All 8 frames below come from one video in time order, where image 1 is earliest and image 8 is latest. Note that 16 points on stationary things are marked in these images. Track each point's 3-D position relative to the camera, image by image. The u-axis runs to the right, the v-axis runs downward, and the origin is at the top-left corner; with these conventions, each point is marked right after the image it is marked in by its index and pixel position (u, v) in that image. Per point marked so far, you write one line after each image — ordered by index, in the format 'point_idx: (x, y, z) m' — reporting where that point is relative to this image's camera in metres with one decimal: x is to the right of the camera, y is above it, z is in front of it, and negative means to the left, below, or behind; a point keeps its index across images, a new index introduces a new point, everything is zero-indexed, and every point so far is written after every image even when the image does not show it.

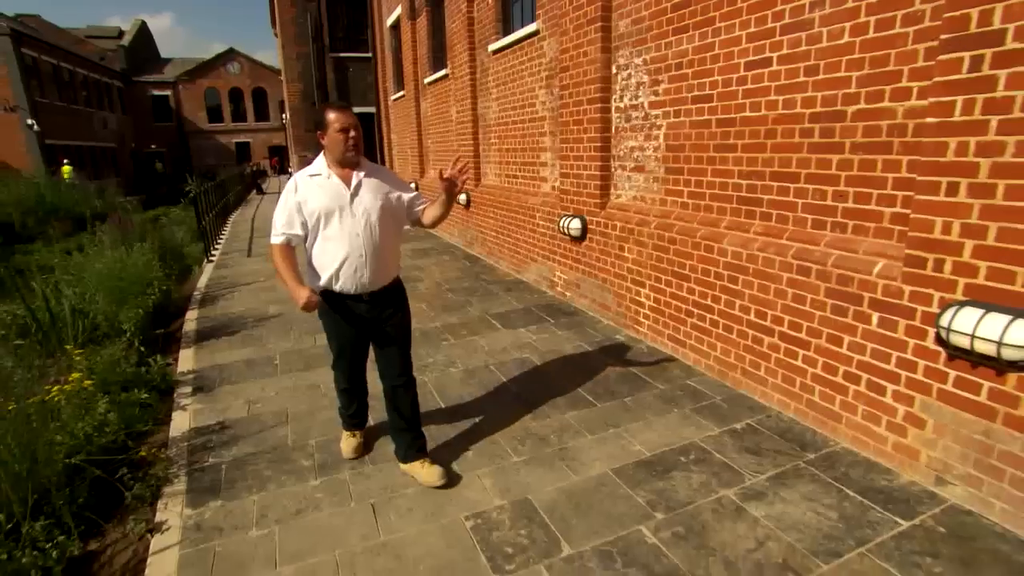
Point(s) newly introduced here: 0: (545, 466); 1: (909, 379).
0: (+0.2, -0.9, +3.0) m
1: (+1.8, -0.4, +2.6) m
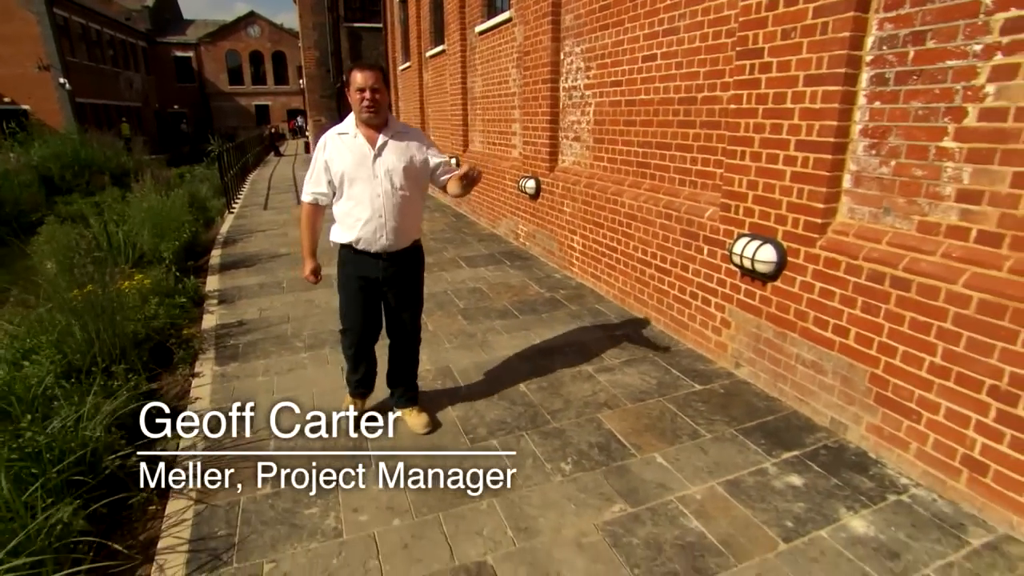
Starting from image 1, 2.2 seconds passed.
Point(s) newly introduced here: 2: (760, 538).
0: (-0.3, -0.4, +4.1) m
1: (+1.3, 0.0, +3.7) m
2: (+1.0, -1.0, +2.3) m
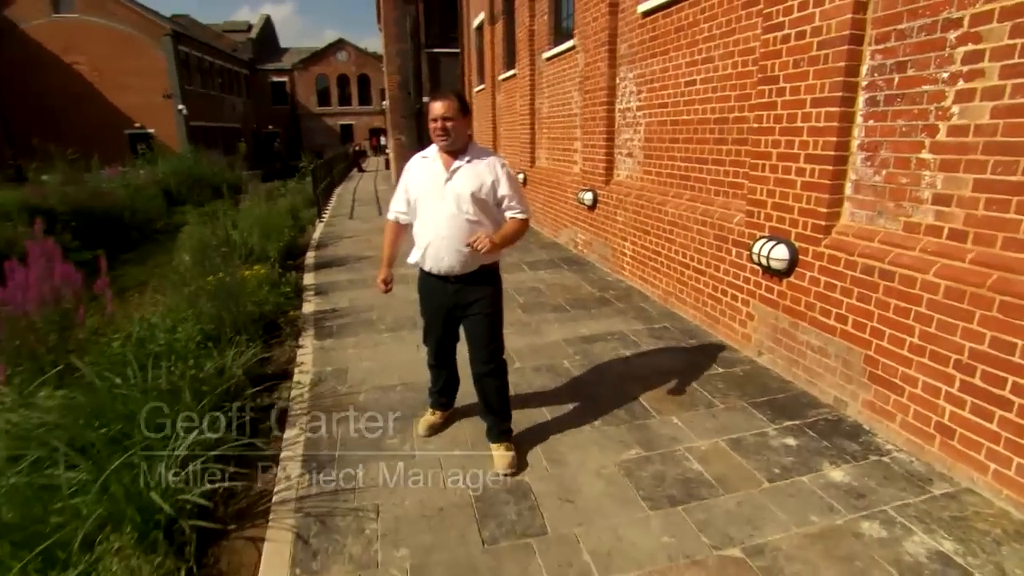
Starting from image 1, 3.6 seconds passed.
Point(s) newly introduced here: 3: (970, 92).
0: (+0.1, -0.4, +4.8) m
1: (+1.7, 0.0, +4.2) m
2: (+1.1, -0.9, +2.8) m
3: (+2.1, +0.9, +2.7) m
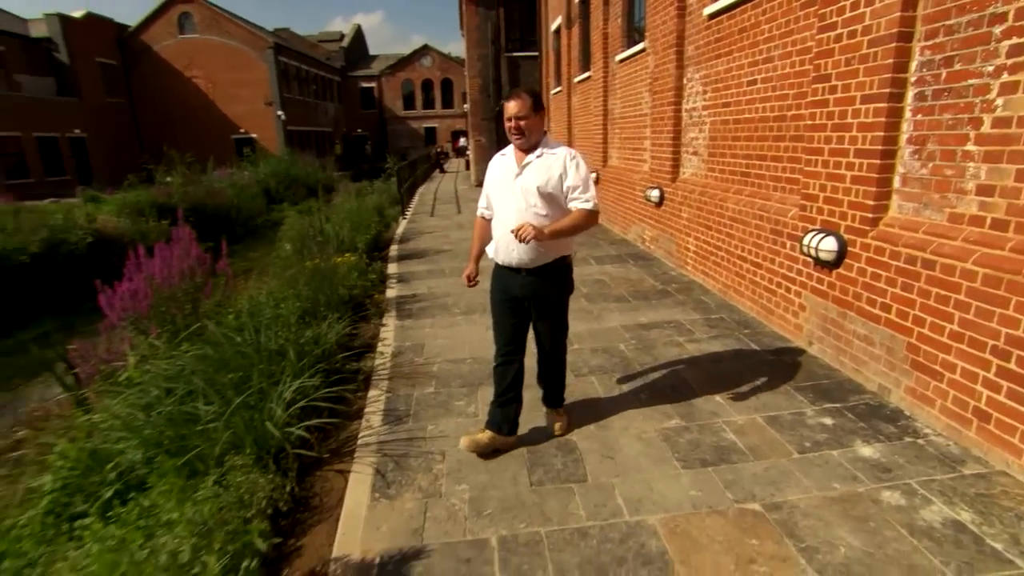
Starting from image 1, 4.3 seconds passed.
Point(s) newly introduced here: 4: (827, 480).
0: (+0.6, -0.3, +5.1) m
1: (+2.1, 0.0, +4.3) m
2: (+1.4, -0.8, +3.0) m
3: (+2.4, +1.0, +2.8) m
4: (+1.5, -0.9, +2.8) m
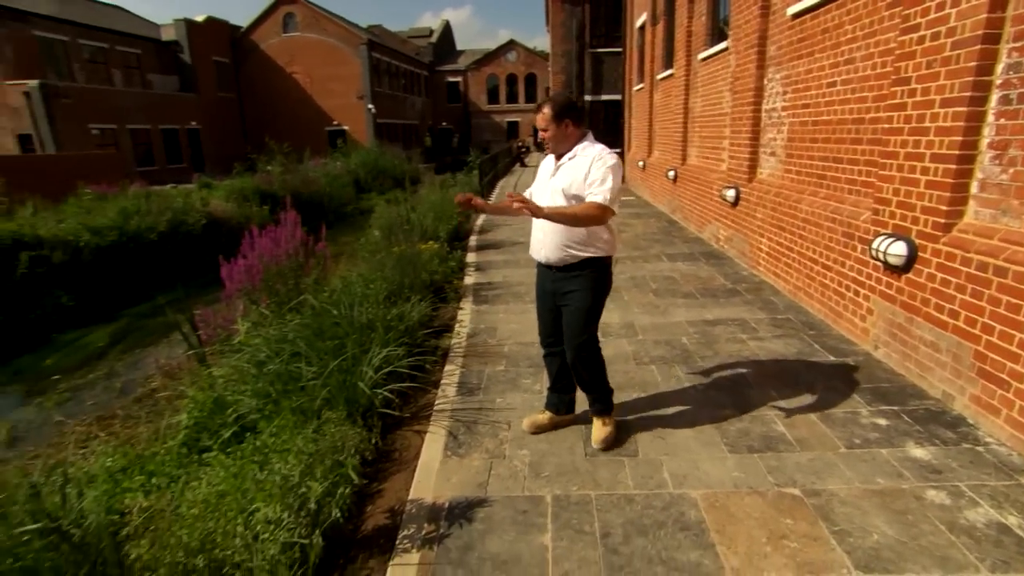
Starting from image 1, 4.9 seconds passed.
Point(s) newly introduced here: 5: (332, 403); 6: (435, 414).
0: (+1.3, -0.3, +5.3) m
1: (+2.6, 0.0, +4.3) m
2: (+1.7, -0.8, +3.2) m
3: (+2.7, +0.9, +2.8) m
4: (+1.8, -0.9, +2.9) m
5: (-1.0, -0.6, +3.3) m
6: (-0.5, -0.7, +3.5) m
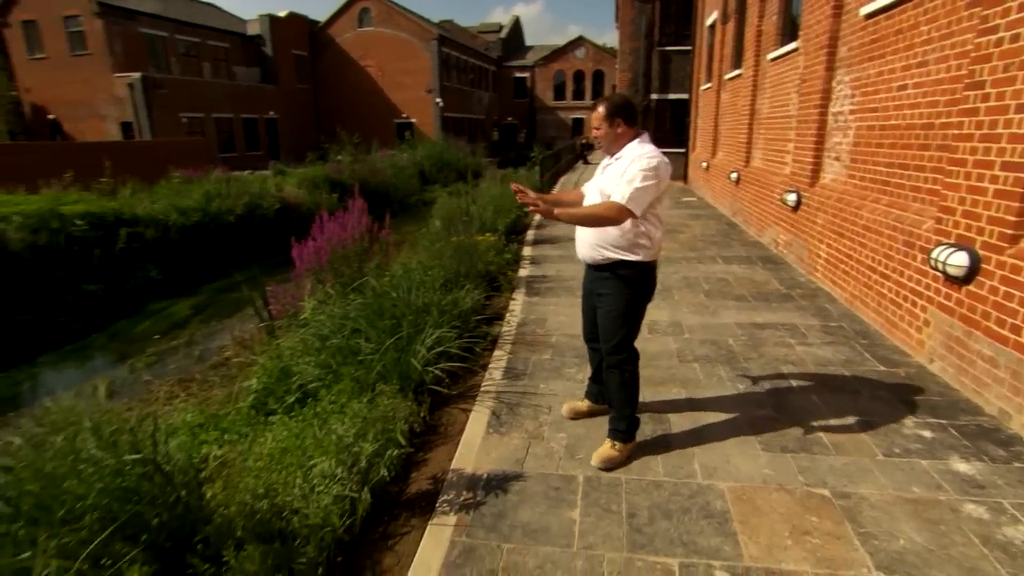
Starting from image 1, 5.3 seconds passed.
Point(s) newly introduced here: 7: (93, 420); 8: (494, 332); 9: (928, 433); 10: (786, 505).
0: (+1.7, -0.3, +5.3) m
1: (+3.0, -0.1, +4.2) m
2: (+1.9, -0.9, +3.2) m
3: (+3.0, +0.8, +2.7) m
4: (+1.9, -1.0, +2.9) m
5: (-0.8, -0.5, +3.6) m
6: (-0.2, -0.7, +3.7) m
7: (-1.8, -0.6, +2.5) m
8: (-0.1, -0.4, +4.8) m
9: (+2.4, -0.8, +3.4) m
10: (+1.3, -1.0, +2.7) m
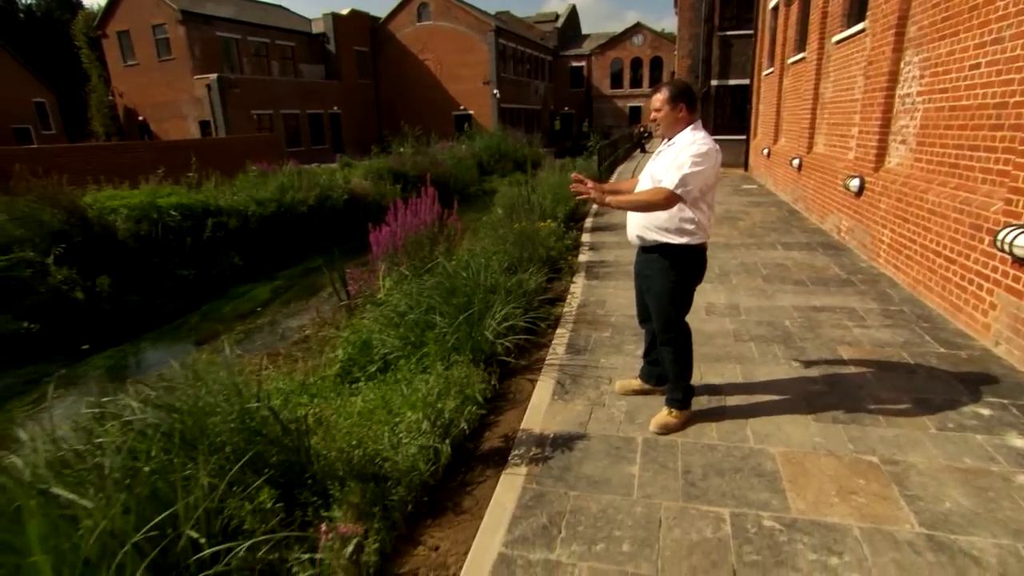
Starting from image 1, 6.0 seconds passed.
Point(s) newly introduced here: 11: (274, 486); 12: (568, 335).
0: (+2.3, -0.1, +5.5) m
1: (+3.5, +0.1, +4.2) m
2: (+2.3, -0.8, +3.3) m
3: (+3.3, +0.9, +2.6) m
4: (+2.3, -0.9, +3.0) m
5: (-0.4, -0.4, +3.9) m
6: (+0.2, -0.5, +4.0) m
7: (-1.5, -0.4, +3.0) m
8: (+0.4, -0.2, +5.1) m
9: (+2.8, -0.7, +3.4) m
10: (+1.6, -0.9, +2.9) m
11: (-1.1, -0.9, +2.6) m
12: (+0.4, -0.4, +4.5) m
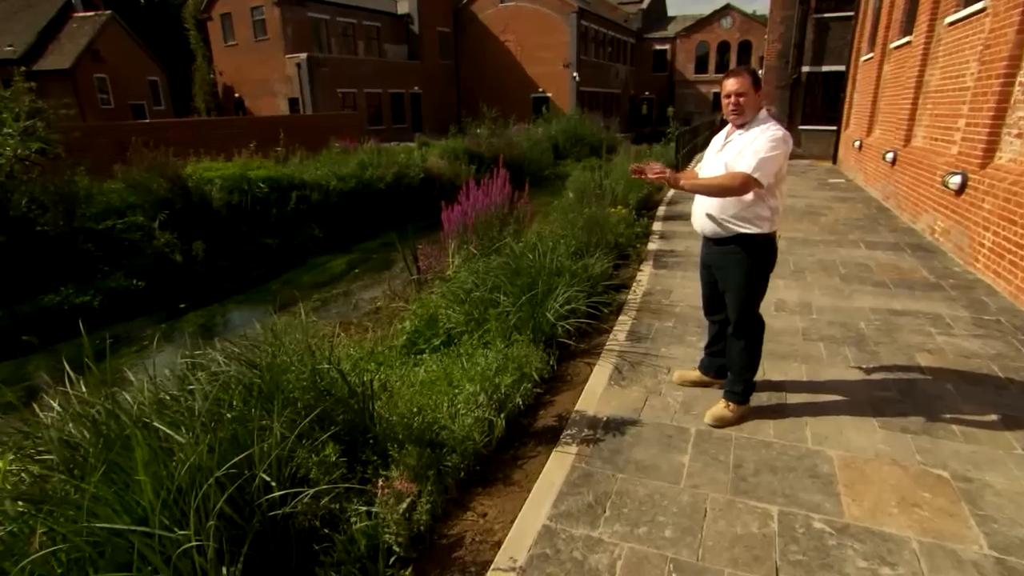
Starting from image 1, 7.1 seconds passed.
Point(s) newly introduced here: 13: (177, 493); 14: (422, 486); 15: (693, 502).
0: (+2.8, -0.1, +5.2) m
1: (+3.9, 0.0, +3.9) m
2: (+2.6, -0.8, +3.1) m
3: (+3.6, +0.8, +2.3) m
4: (+2.5, -0.9, +2.8) m
5: (0.0, -0.3, +4.0) m
6: (+0.6, -0.4, +4.0) m
7: (-1.2, -0.3, +3.2) m
8: (+0.9, -0.1, +5.1) m
9: (+3.1, -0.8, +3.2) m
10: (+1.8, -0.9, +2.8) m
11: (-0.8, -0.7, +2.8) m
12: (+0.9, -0.3, +4.5) m
13: (-1.2, -0.7, +2.1) m
14: (-0.4, -0.9, +2.6) m
15: (+0.8, -0.9, +2.6) m
